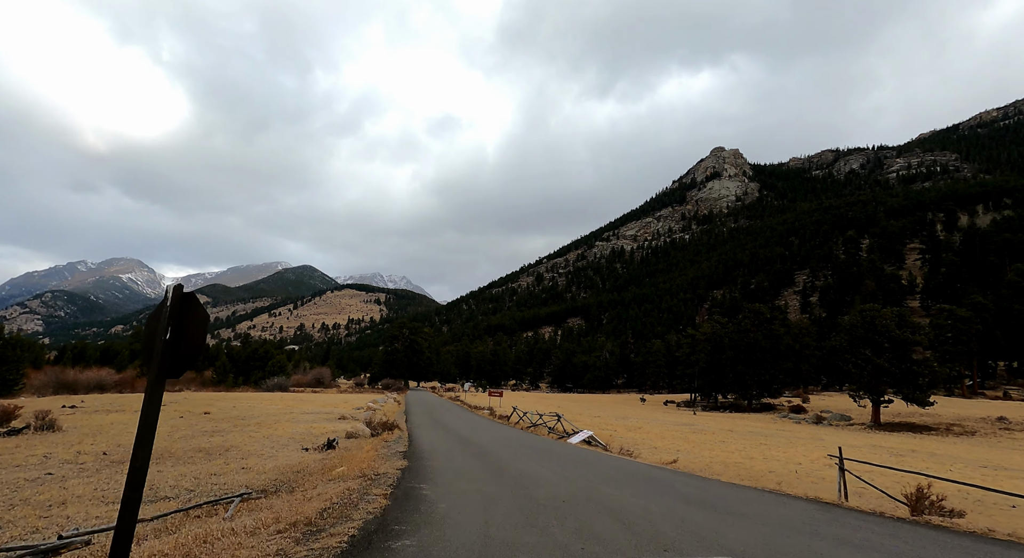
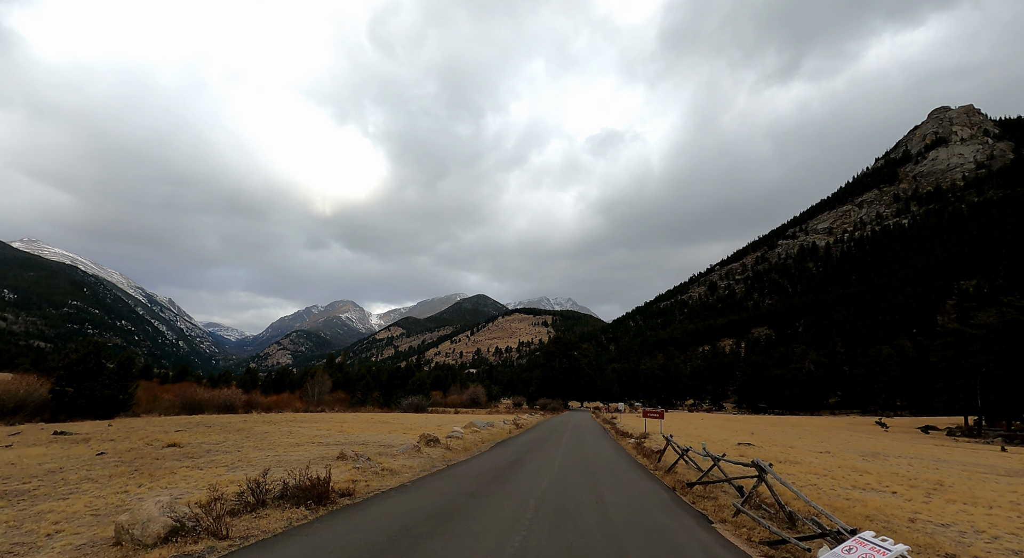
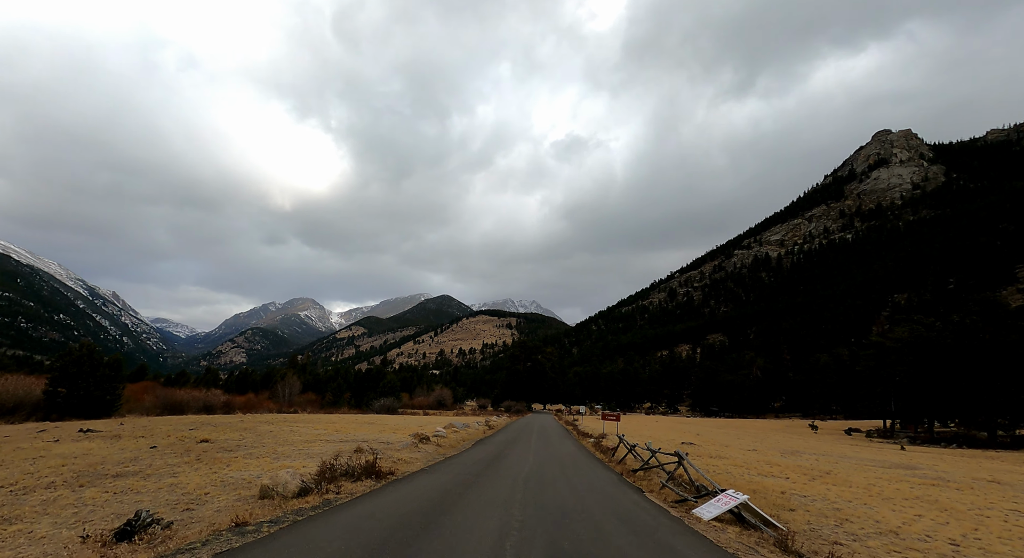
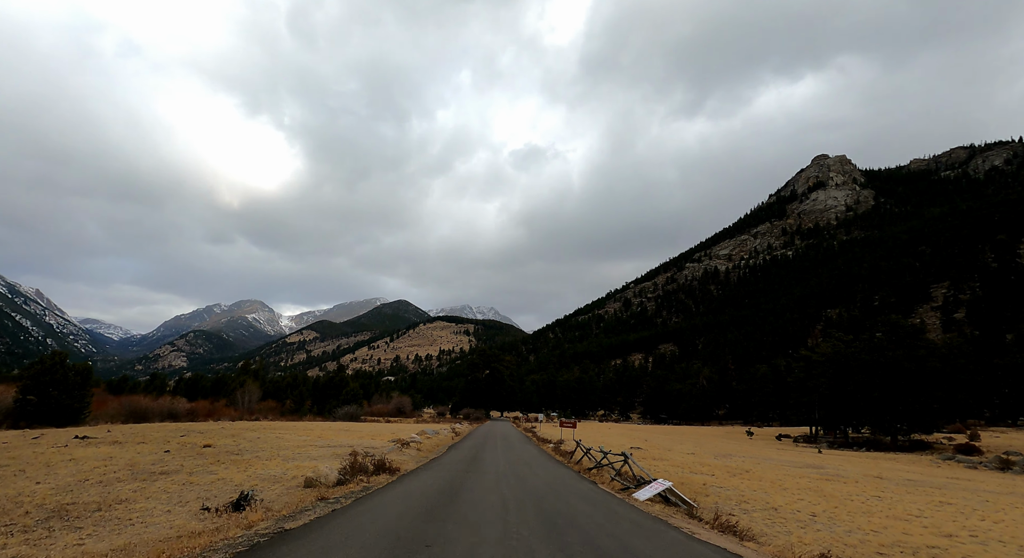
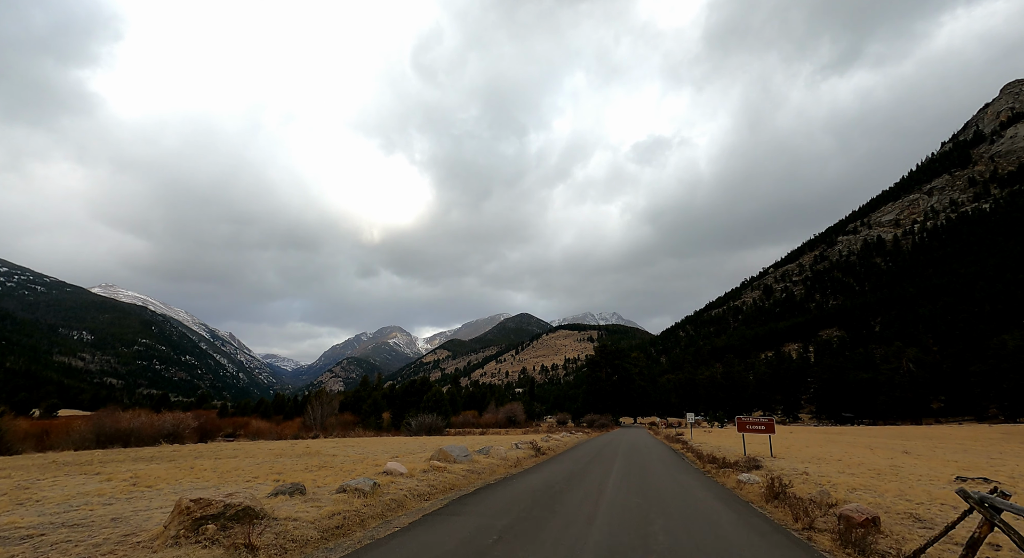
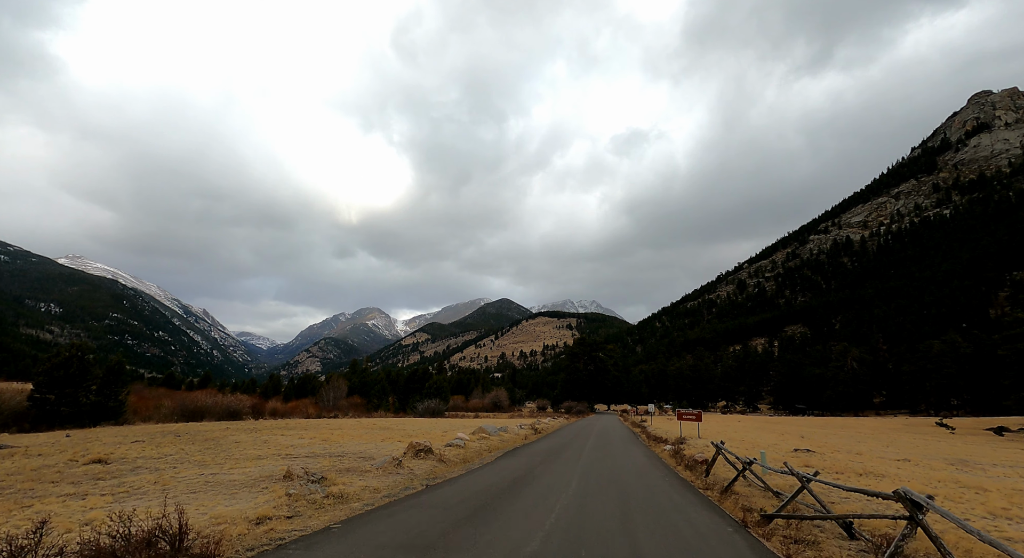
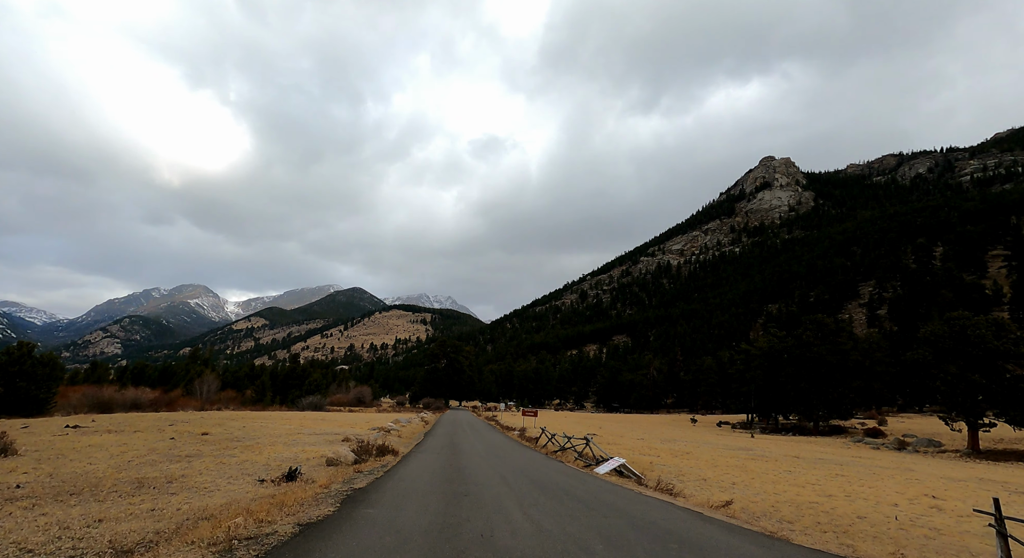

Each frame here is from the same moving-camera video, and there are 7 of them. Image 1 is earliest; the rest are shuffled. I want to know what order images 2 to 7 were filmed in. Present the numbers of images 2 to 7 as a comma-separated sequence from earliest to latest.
7, 4, 3, 2, 6, 5
